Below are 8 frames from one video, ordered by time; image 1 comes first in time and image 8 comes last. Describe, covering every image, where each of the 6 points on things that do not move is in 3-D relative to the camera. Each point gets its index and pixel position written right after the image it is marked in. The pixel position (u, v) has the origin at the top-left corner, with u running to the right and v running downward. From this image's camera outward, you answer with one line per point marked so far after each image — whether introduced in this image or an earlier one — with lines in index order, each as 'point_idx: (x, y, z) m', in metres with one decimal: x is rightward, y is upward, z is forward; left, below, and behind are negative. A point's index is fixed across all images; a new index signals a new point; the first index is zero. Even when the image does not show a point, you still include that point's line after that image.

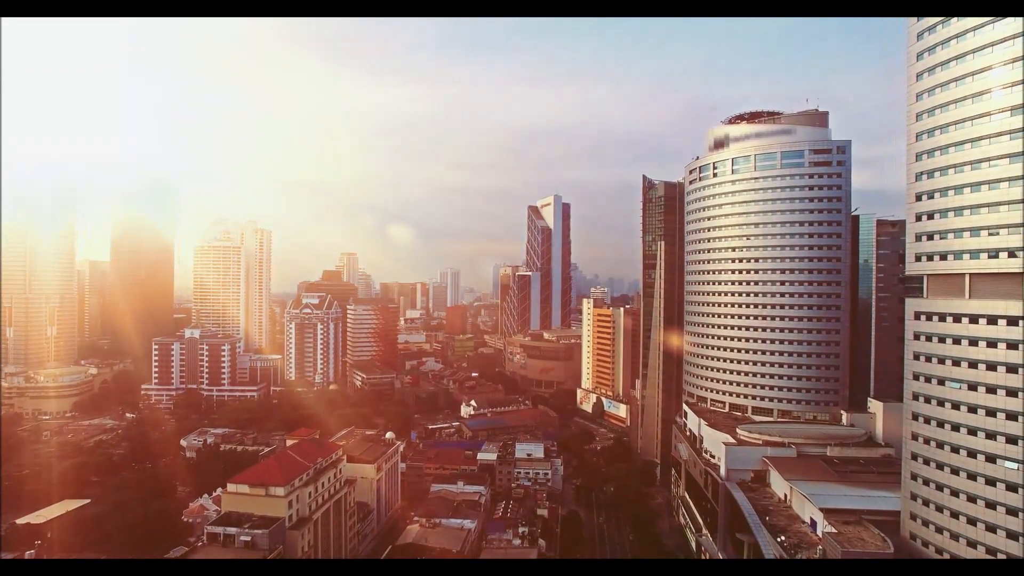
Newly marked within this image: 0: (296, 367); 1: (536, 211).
0: (-4.9, -1.8, +12.3) m
1: (+0.7, +2.4, +17.5) m
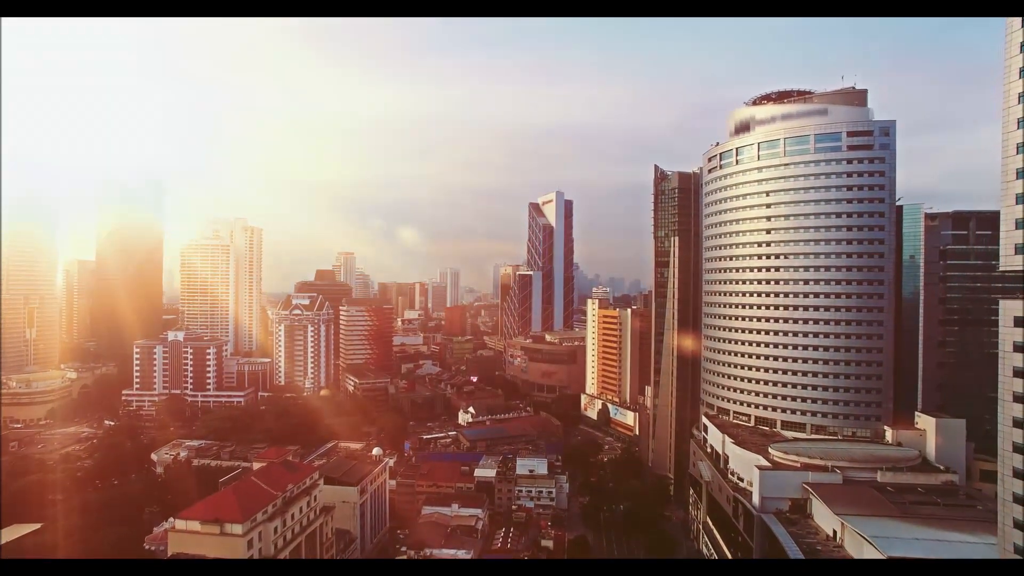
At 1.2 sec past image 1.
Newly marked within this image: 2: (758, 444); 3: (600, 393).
0: (-4.9, -1.8, +11.7) m
1: (+0.7, +2.4, +16.9) m
2: (+2.0, -1.3, +4.4) m
3: (+1.7, -2.0, +10.4) m
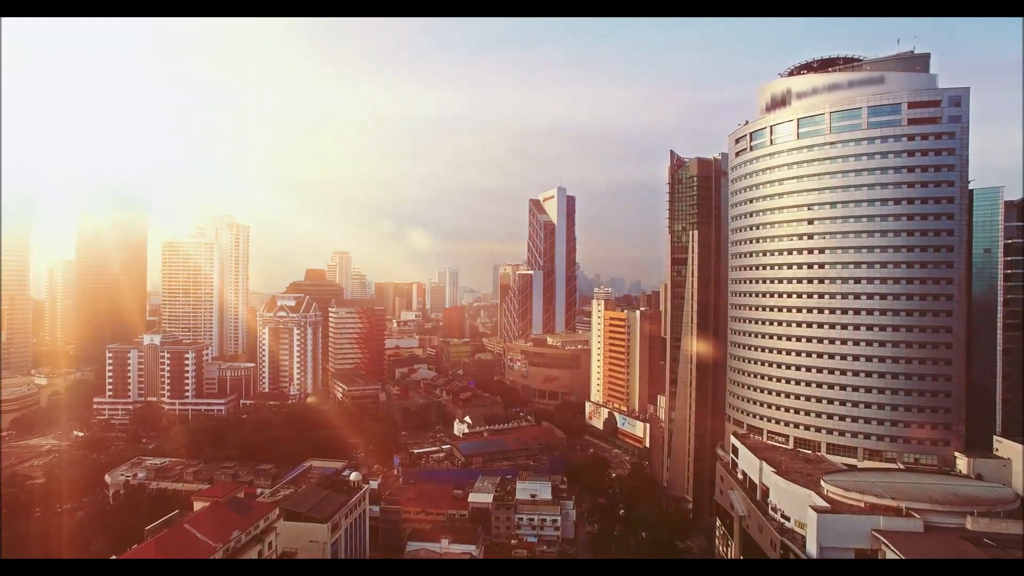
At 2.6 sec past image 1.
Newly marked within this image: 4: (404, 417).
0: (-4.9, -1.8, +11.0) m
1: (+0.7, +2.4, +16.2) m
2: (+2.0, -1.3, +3.7) m
3: (+1.7, -2.0, +9.7) m
4: (-2.0, -2.4, +10.2) m
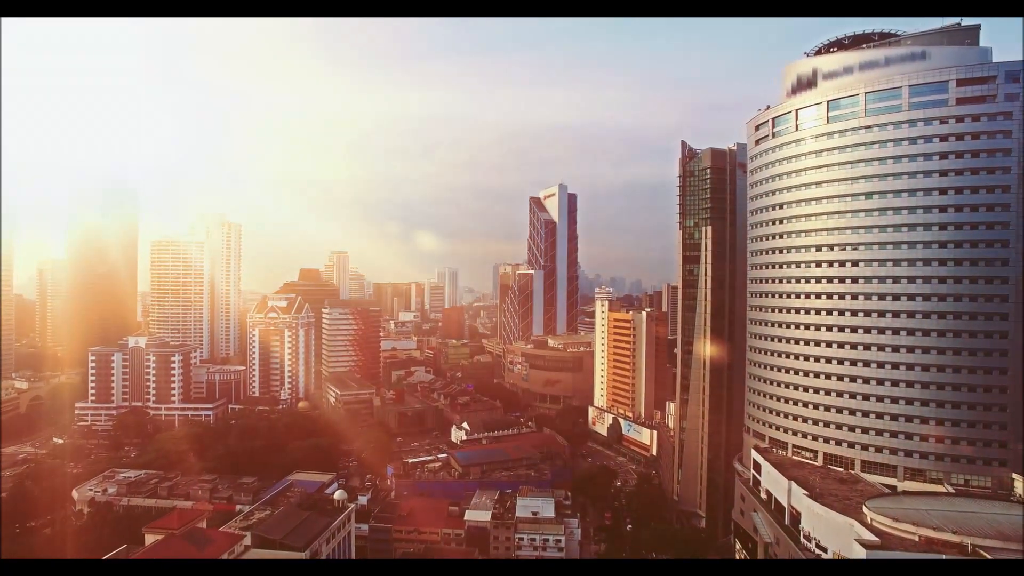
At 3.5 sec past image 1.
0: (-4.9, -1.8, +10.6) m
1: (+0.7, +2.4, +15.8) m
2: (+2.0, -1.3, +3.3) m
3: (+1.7, -2.0, +9.3) m
4: (-2.0, -2.4, +9.8) m
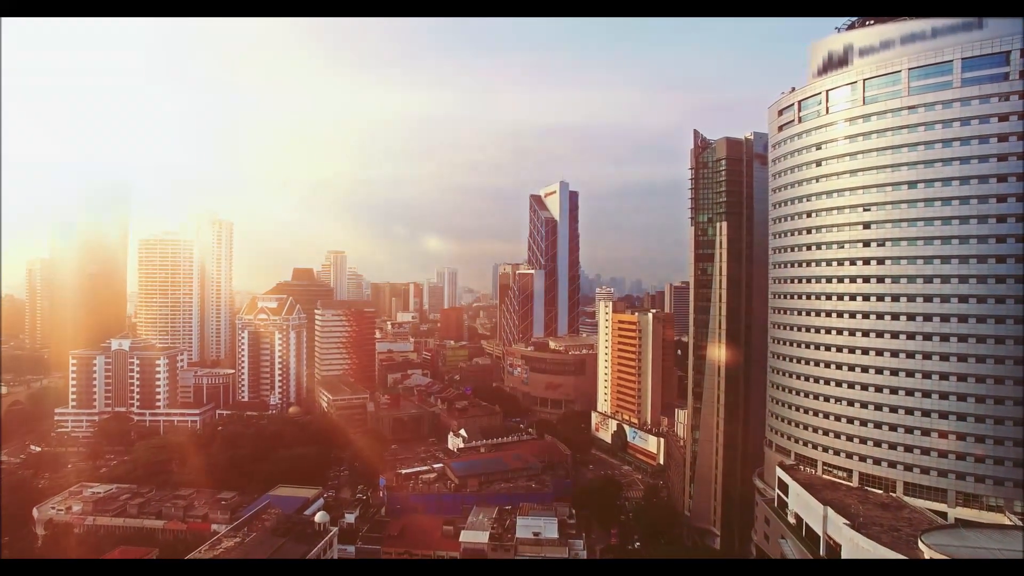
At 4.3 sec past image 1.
0: (-4.9, -1.8, +10.2) m
1: (+0.7, +2.4, +15.4) m
2: (+2.0, -1.3, +2.9) m
3: (+1.7, -2.0, +8.9) m
4: (-2.0, -2.4, +9.4) m
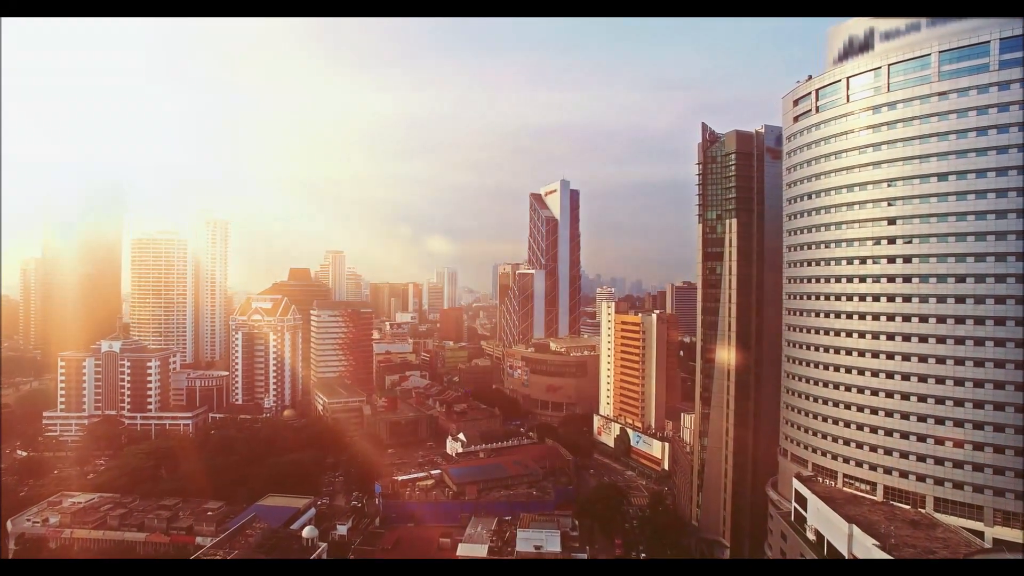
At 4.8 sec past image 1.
0: (-4.9, -1.8, +10.0) m
1: (+0.7, +2.4, +15.2) m
2: (+2.0, -1.3, +2.7) m
3: (+1.7, -2.0, +8.7) m
4: (-2.0, -2.4, +9.1) m
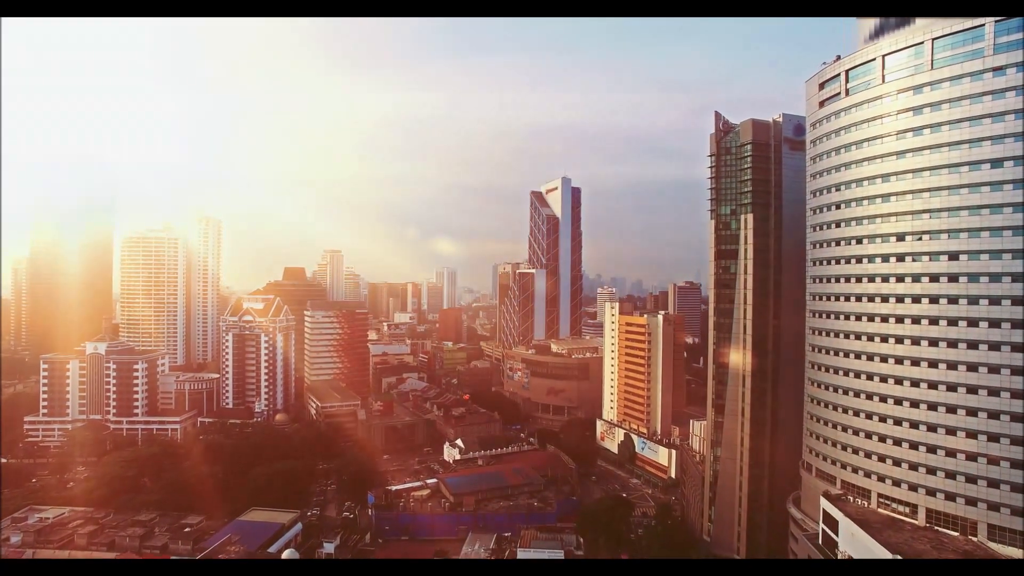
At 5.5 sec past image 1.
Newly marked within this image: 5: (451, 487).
0: (-4.9, -1.8, +9.7) m
1: (+0.7, +2.4, +14.8) m
2: (+2.0, -1.3, +2.4) m
3: (+1.7, -2.0, +8.3) m
4: (-2.0, -2.4, +8.8) m
5: (-0.7, -2.2, +6.1) m
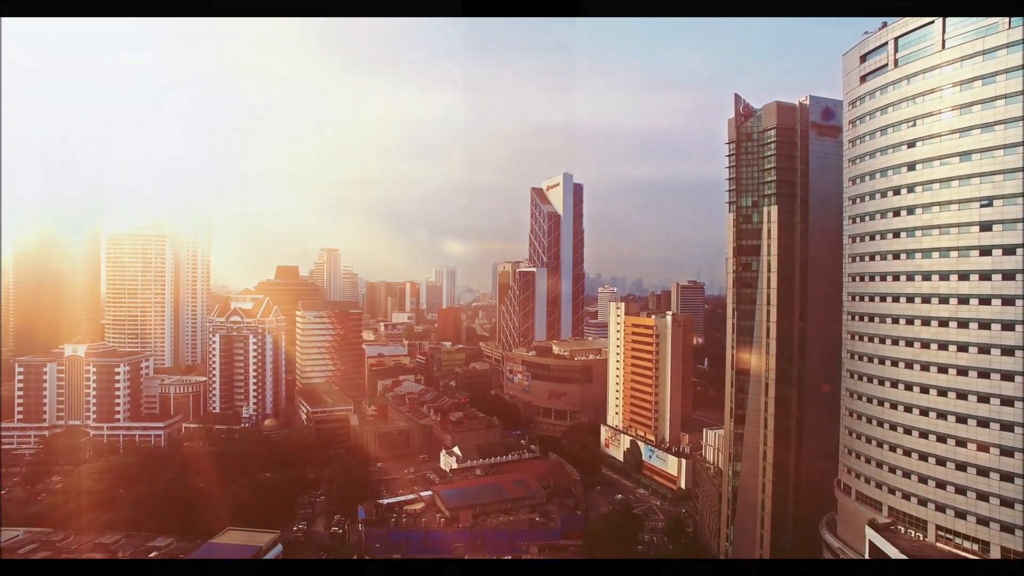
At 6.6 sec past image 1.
0: (-4.9, -1.8, +9.3) m
1: (+0.7, +2.4, +14.4) m
2: (+2.0, -1.3, +1.9) m
3: (+1.7, -2.0, +7.9) m
4: (-2.0, -2.4, +8.4) m
5: (-0.7, -2.2, +5.7) m
